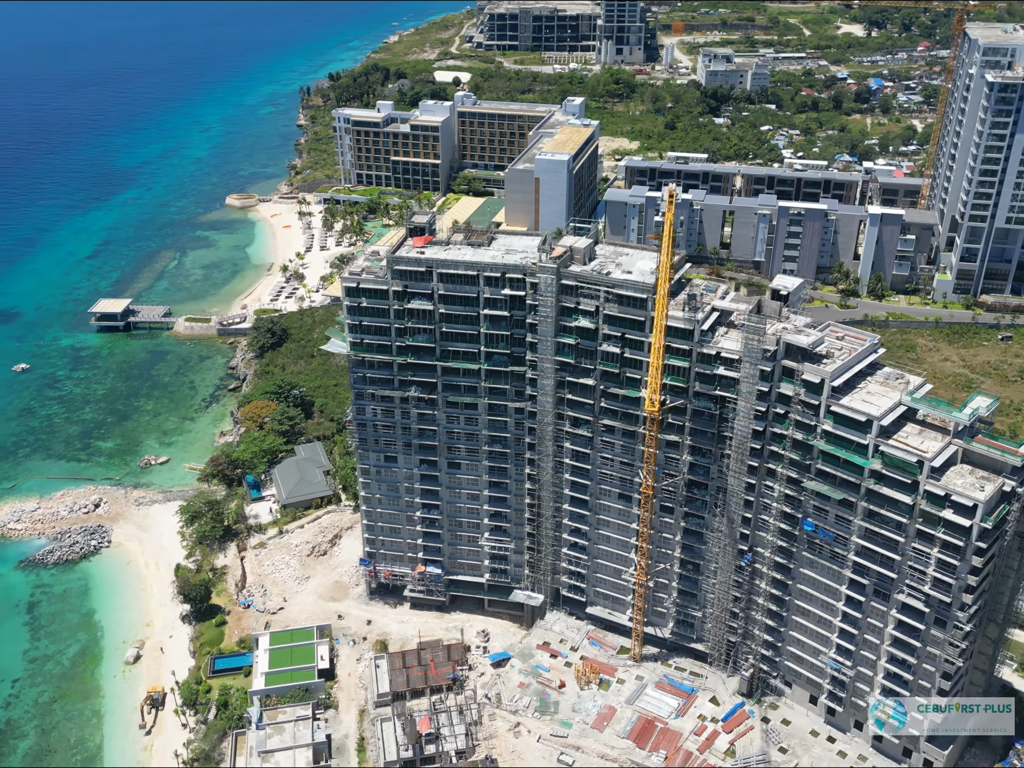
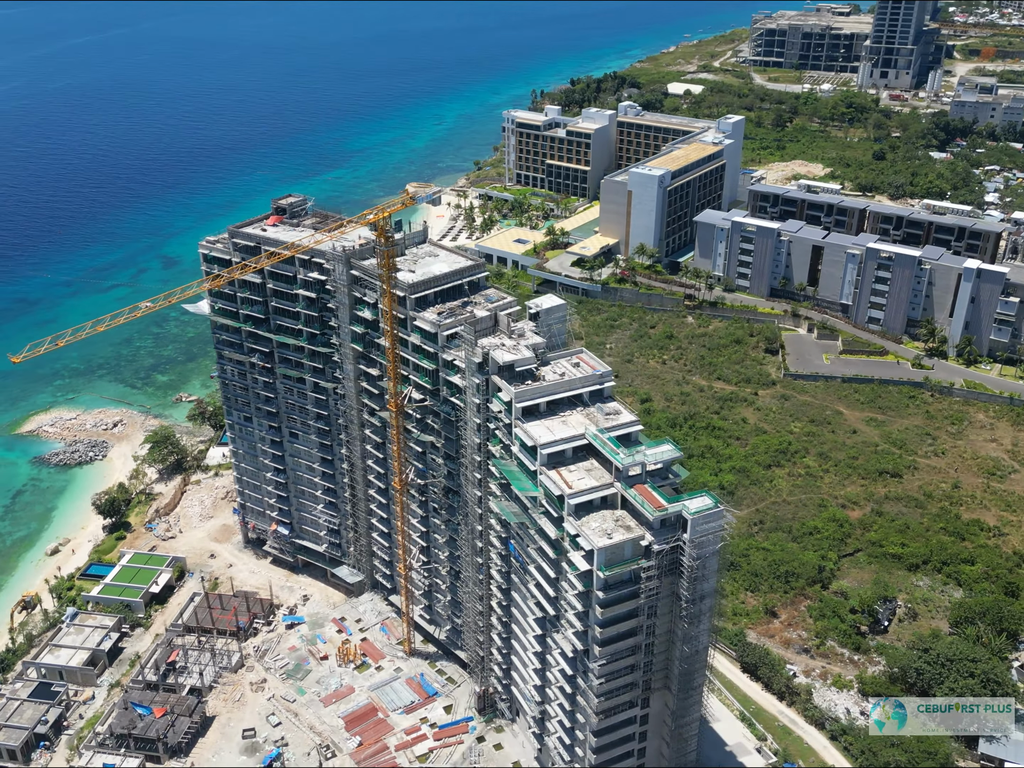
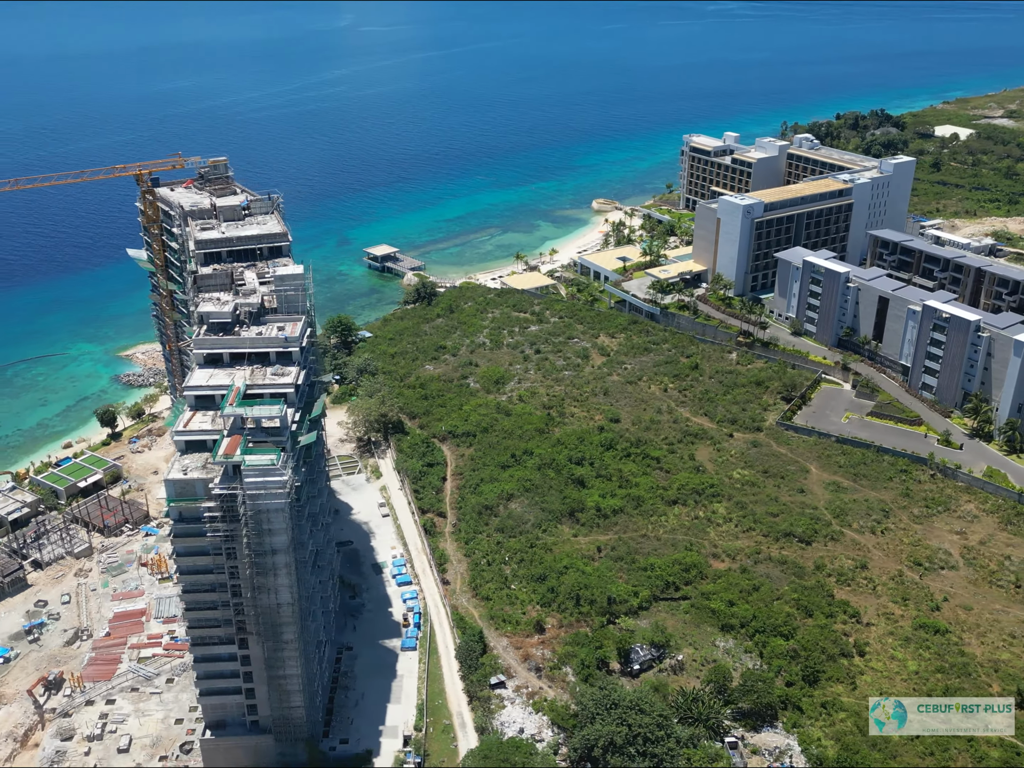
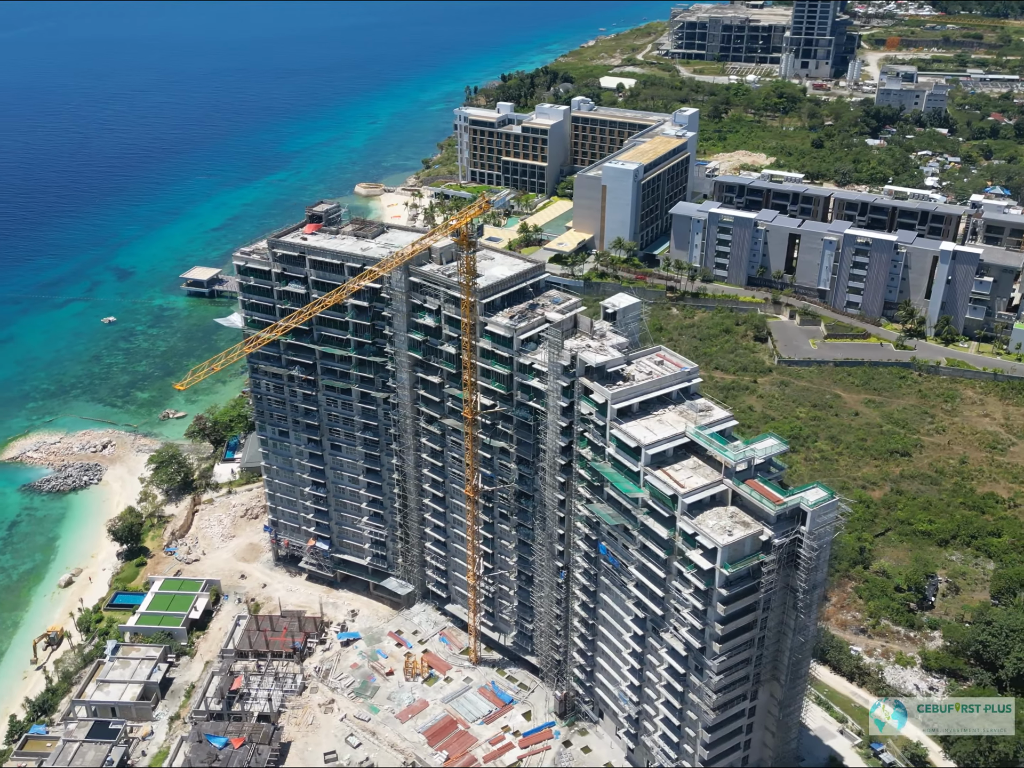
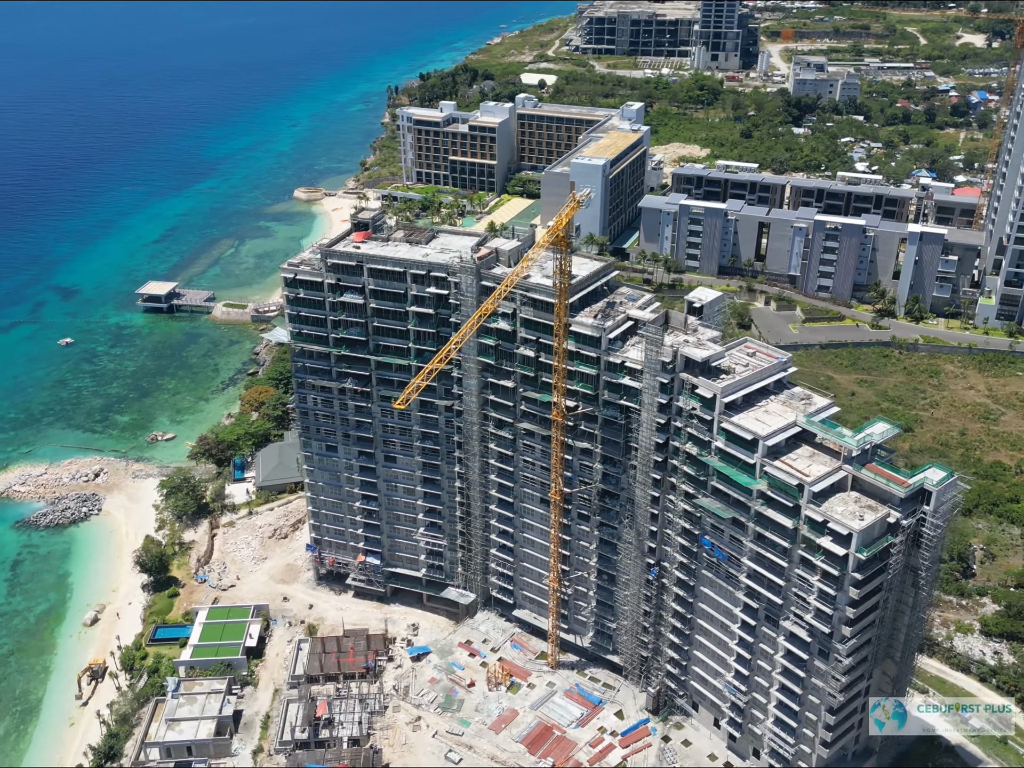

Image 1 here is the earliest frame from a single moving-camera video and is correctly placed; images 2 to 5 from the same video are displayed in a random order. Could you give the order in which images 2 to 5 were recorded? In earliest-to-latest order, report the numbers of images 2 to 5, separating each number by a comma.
5, 4, 2, 3
